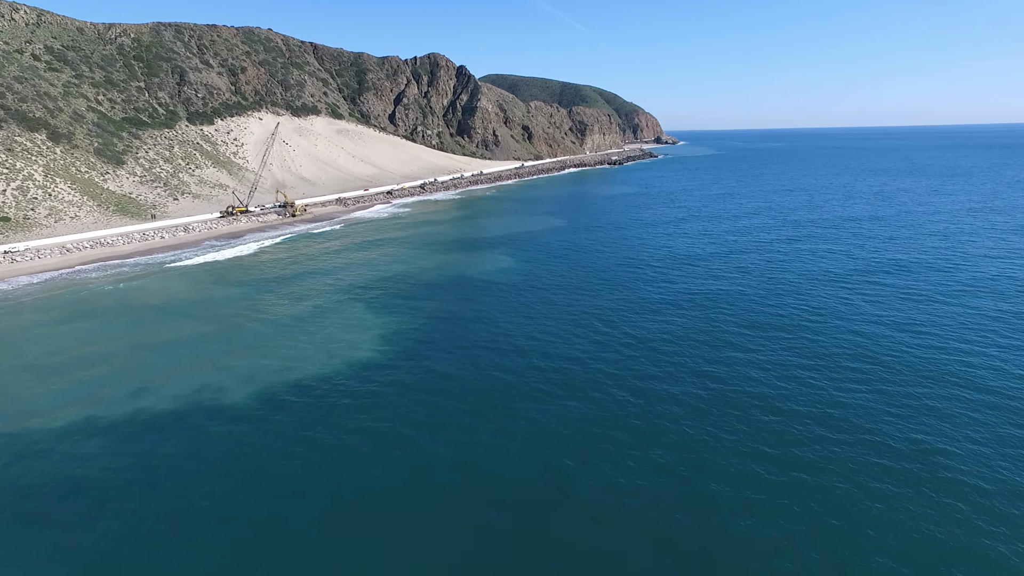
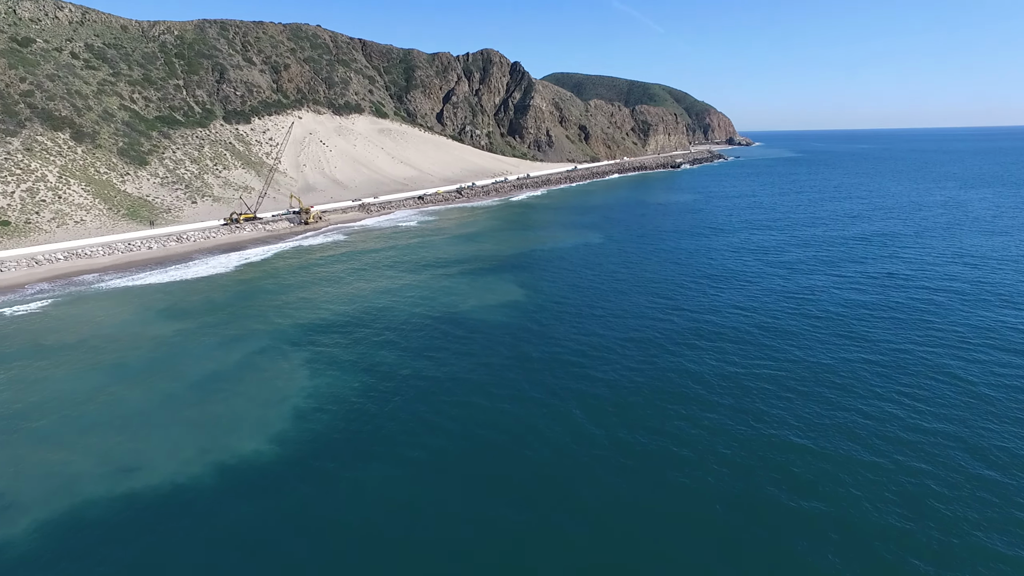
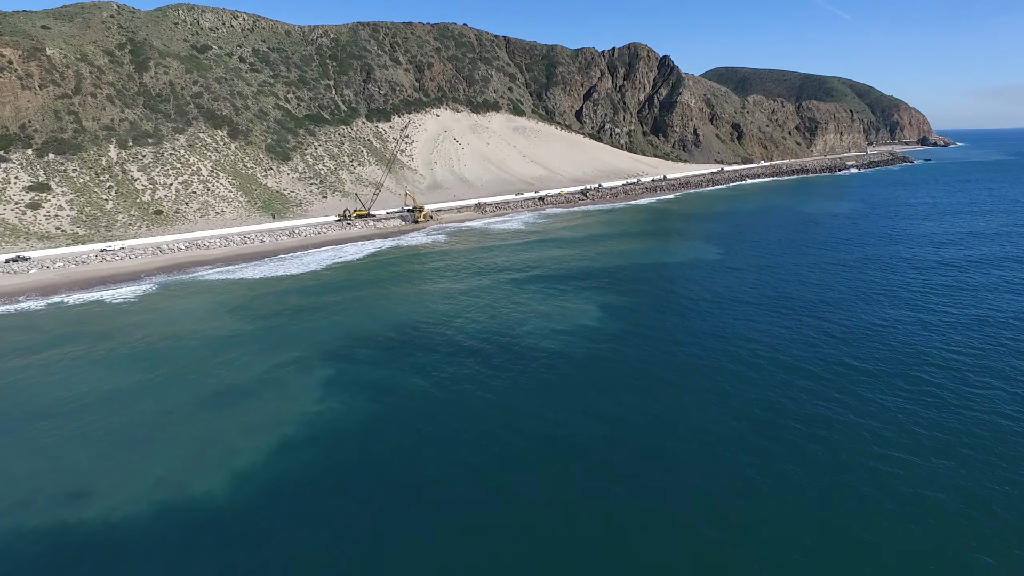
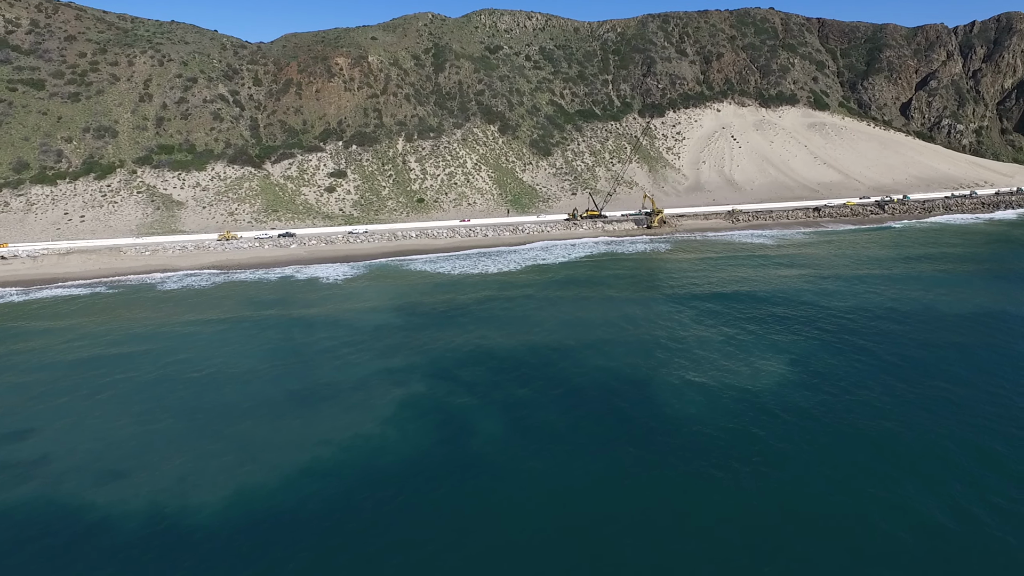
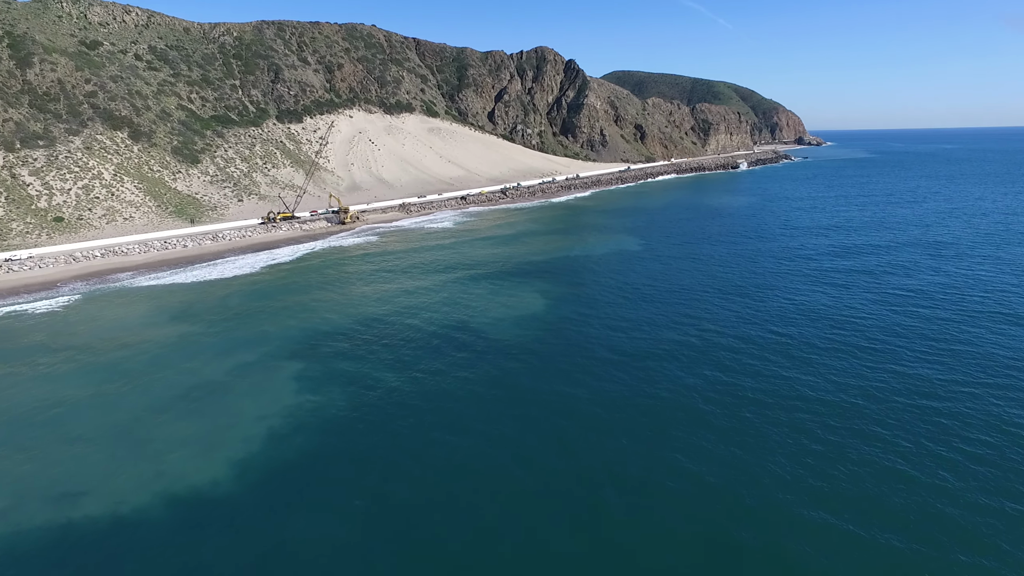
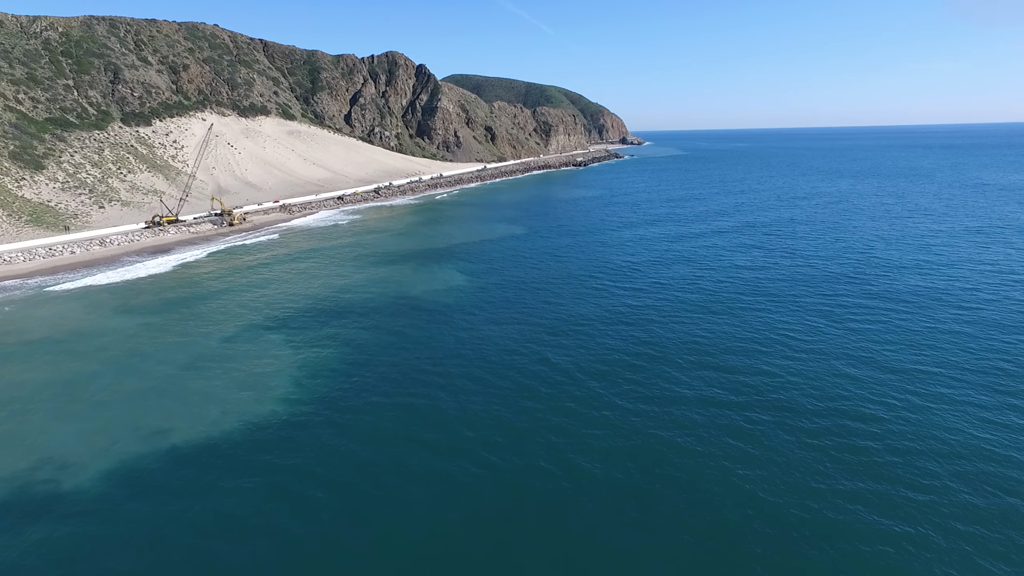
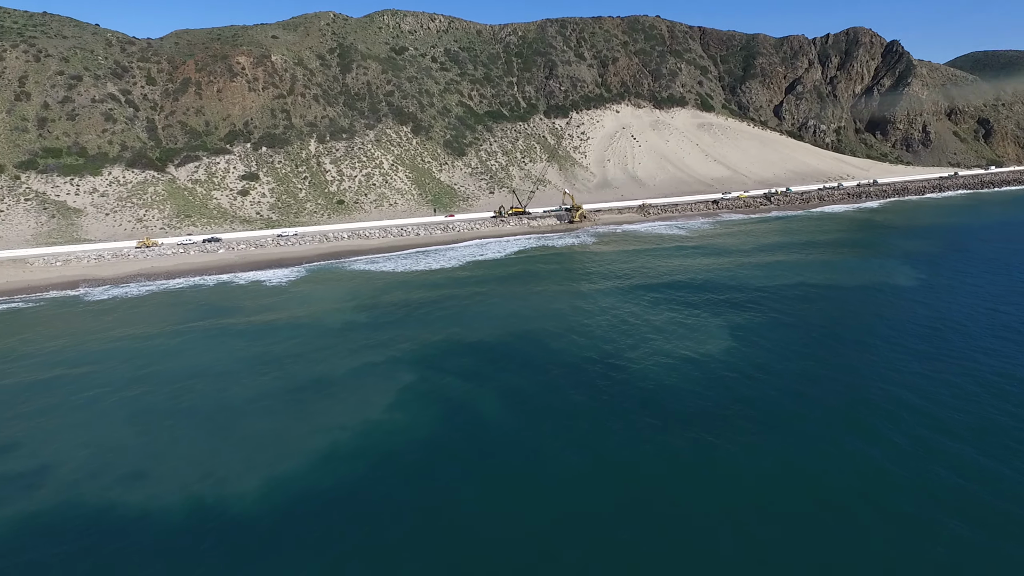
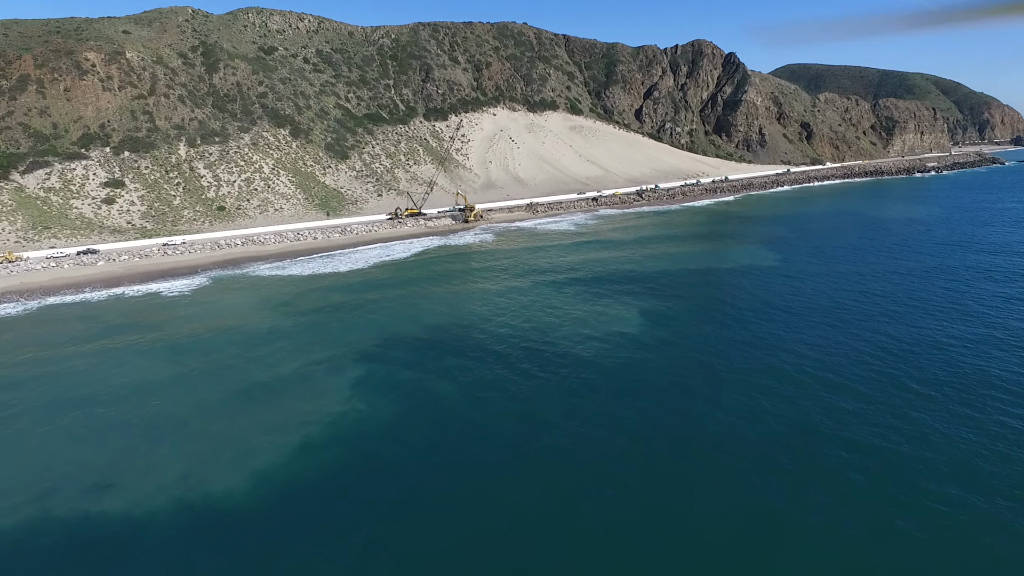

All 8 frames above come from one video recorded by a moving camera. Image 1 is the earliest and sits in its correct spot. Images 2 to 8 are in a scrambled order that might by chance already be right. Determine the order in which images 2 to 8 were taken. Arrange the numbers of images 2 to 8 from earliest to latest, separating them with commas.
6, 2, 5, 3, 8, 7, 4
